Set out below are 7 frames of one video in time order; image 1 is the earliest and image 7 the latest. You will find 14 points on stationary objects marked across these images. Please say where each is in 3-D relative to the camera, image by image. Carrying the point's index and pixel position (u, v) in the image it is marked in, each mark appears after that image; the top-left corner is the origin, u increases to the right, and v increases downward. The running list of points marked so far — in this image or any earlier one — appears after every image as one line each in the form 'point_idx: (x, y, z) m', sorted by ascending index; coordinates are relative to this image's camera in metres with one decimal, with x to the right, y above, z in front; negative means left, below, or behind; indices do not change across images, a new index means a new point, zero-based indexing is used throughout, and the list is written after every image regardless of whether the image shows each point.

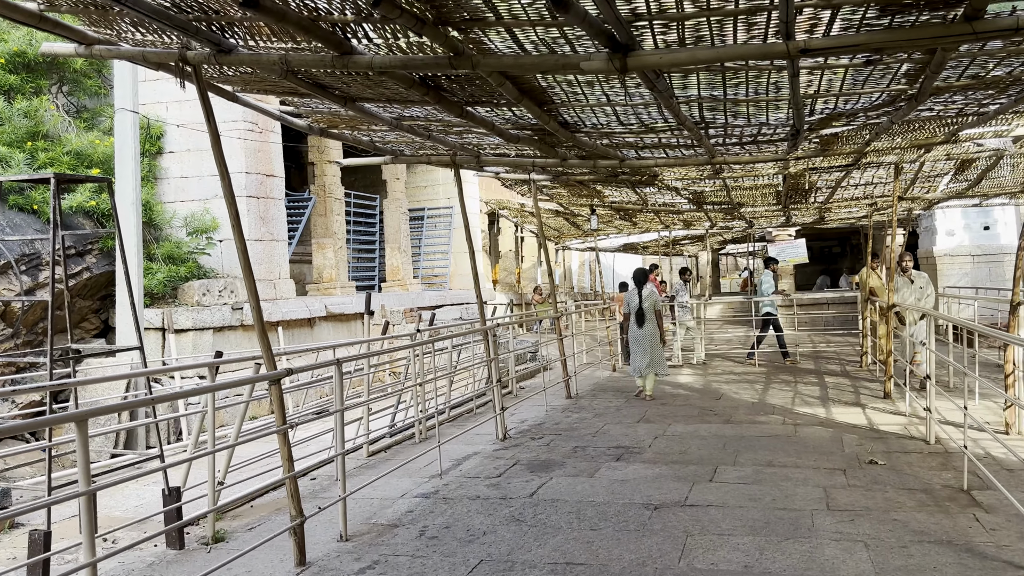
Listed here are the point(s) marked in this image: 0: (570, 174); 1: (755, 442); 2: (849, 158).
0: (+0.6, +1.2, +8.3) m
1: (+1.8, -1.2, +6.0) m
2: (+2.9, +1.1, +6.9) m
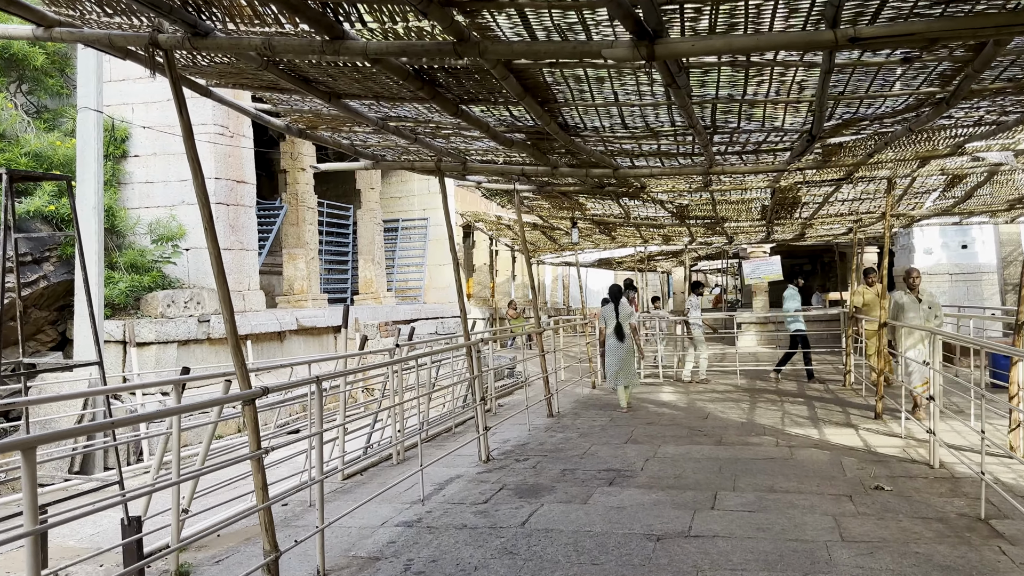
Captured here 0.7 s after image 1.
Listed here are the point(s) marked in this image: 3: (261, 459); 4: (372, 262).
0: (+0.4, +1.0, +8.0) m
1: (+1.7, -1.3, +5.8) m
2: (+2.7, +1.0, +6.7) m
3: (-1.1, -0.7, +3.5) m
4: (-2.1, +0.4, +12.0) m
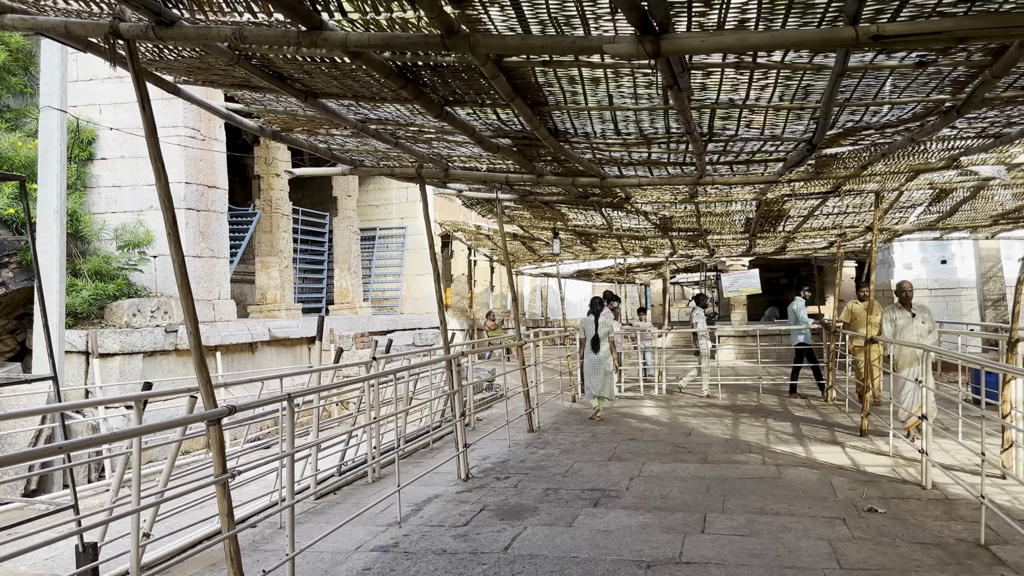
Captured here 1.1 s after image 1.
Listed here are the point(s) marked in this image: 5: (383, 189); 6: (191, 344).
0: (+0.2, +0.9, +7.8) m
1: (+1.6, -1.4, +5.6) m
2: (+2.6, +0.9, +6.6) m
3: (-1.1, -0.8, +3.2) m
4: (-2.4, +0.2, +11.7) m
5: (-2.2, +1.7, +13.7) m
6: (-1.2, -0.2, +3.0) m
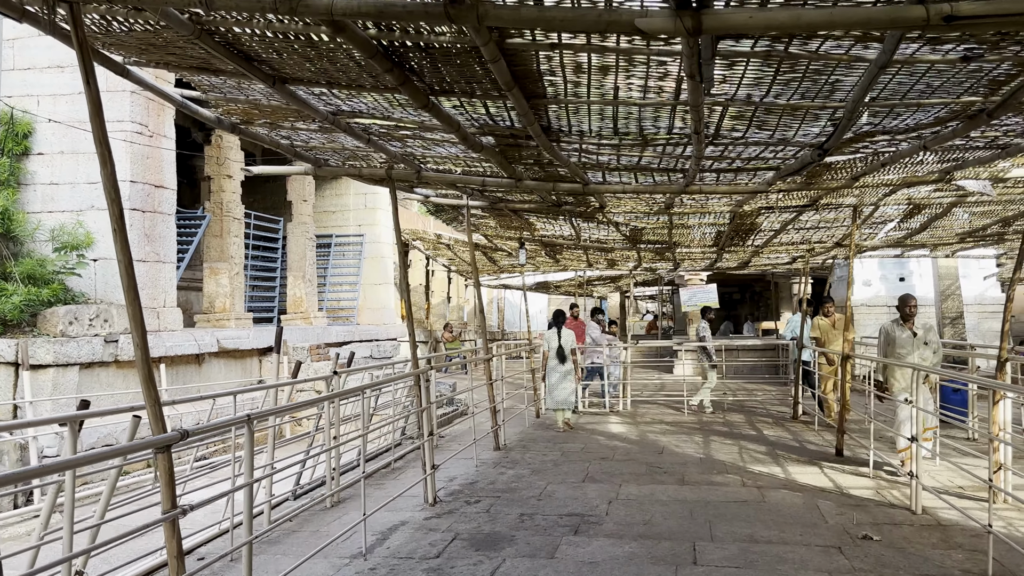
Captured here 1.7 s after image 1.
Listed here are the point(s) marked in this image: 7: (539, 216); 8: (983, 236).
0: (0.0, +0.8, +7.5) m
1: (+1.4, -1.5, +5.3) m
2: (+2.4, +0.7, +6.4) m
3: (-1.2, -0.8, +2.8) m
4: (-2.9, +0.1, +11.2) m
5: (-2.8, +1.5, +13.2) m
6: (-1.2, -0.2, +2.6) m
7: (+0.3, +0.8, +8.4) m
8: (+5.3, +0.6, +9.2) m
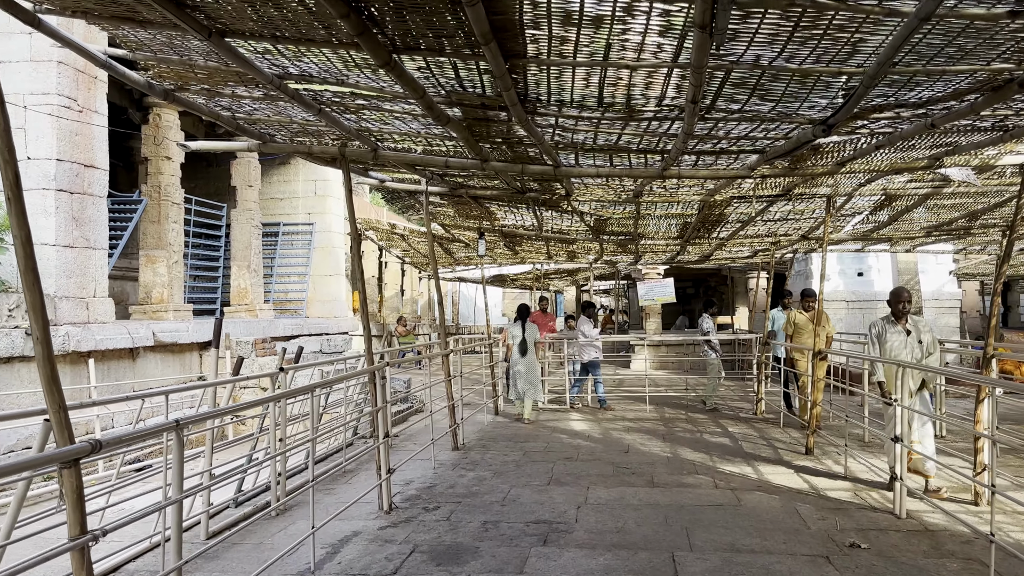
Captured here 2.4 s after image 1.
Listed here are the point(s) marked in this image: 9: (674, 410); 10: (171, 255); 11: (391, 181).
0: (-0.4, +0.9, +7.0) m
1: (+1.2, -1.4, +5.0) m
2: (+2.1, +0.8, +6.1) m
3: (-1.2, -0.8, +2.3) m
4: (-3.5, +0.2, +10.6) m
5: (-3.5, +1.7, +12.6) m
6: (-1.3, -0.2, +2.2) m
7: (-0.1, +0.8, +8.0) m
8: (+4.9, +0.7, +9.1) m
9: (+2.0, -1.5, +10.0) m
10: (-3.8, +0.4, +8.9) m
11: (-1.1, +1.0, +7.2) m
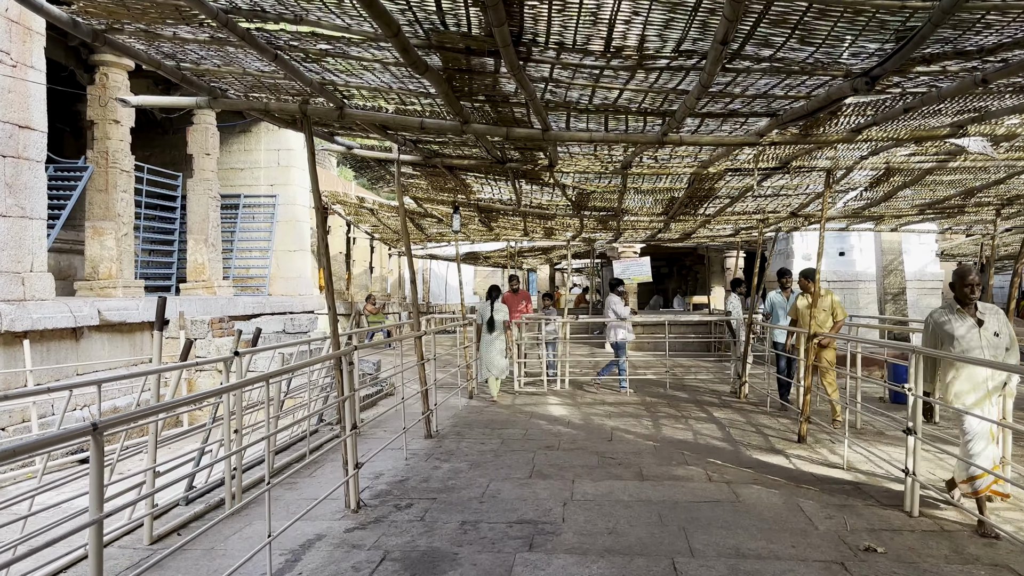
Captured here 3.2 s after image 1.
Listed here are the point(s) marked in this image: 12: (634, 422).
0: (-0.6, +1.1, +6.5) m
1: (+1.1, -1.3, +4.6) m
2: (+2.0, +0.9, +5.7) m
3: (-1.2, -0.7, +1.8) m
4: (-3.8, +0.5, +10.0) m
5: (-3.9, +2.0, +11.9) m
6: (-1.3, -0.1, +1.6) m
7: (-0.3, +1.0, +7.5) m
8: (+4.6, +0.9, +8.7) m
9: (+1.7, -1.3, +9.6) m
10: (-4.0, +0.6, +8.3) m
11: (-1.3, +1.2, +6.7) m
12: (+1.2, -1.3, +7.6) m
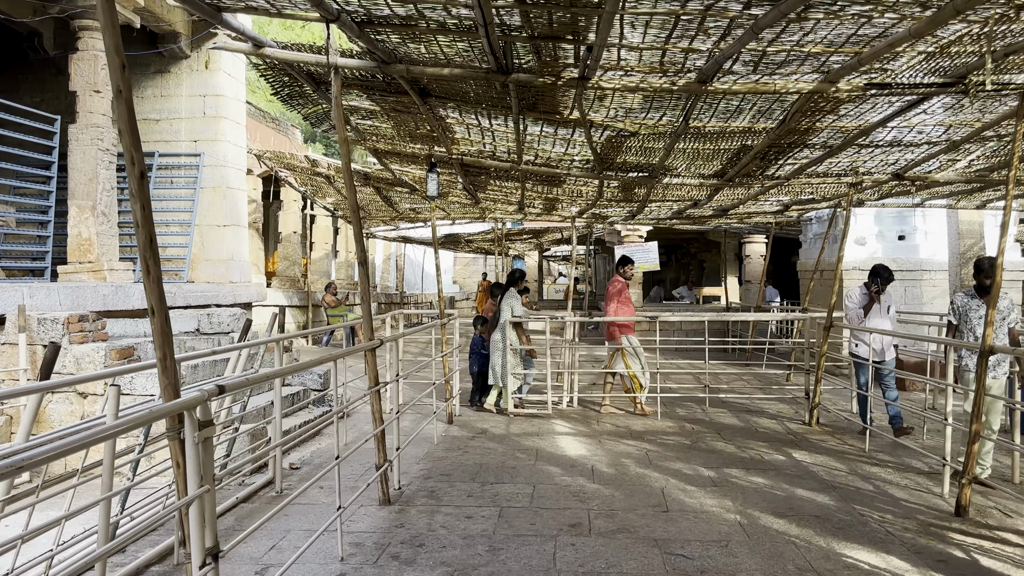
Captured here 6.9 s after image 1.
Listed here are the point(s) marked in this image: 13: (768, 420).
0: (-0.5, +1.2, +4.1) m
1: (+1.1, -1.2, +2.2) m
2: (+2.0, +1.0, +3.3) m
3: (-1.1, -0.7, -0.6) m
4: (-3.8, +0.7, +7.4) m
5: (-4.0, +2.2, +9.4) m
6: (-1.1, -0.1, -0.8) m
7: (-0.3, +1.1, +5.0) m
8: (+4.6, +0.9, +6.4) m
9: (+1.6, -1.2, +7.2) m
10: (-4.0, +0.7, +5.7) m
11: (-1.2, +1.2, +4.2) m
12: (+1.2, -1.2, +5.2) m
13: (+2.2, -1.1, +7.0) m
